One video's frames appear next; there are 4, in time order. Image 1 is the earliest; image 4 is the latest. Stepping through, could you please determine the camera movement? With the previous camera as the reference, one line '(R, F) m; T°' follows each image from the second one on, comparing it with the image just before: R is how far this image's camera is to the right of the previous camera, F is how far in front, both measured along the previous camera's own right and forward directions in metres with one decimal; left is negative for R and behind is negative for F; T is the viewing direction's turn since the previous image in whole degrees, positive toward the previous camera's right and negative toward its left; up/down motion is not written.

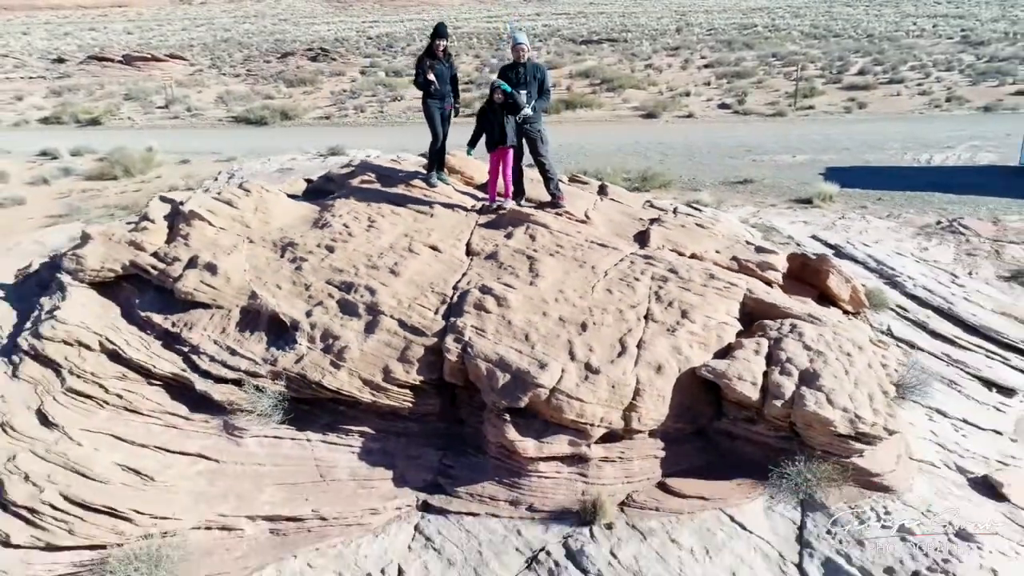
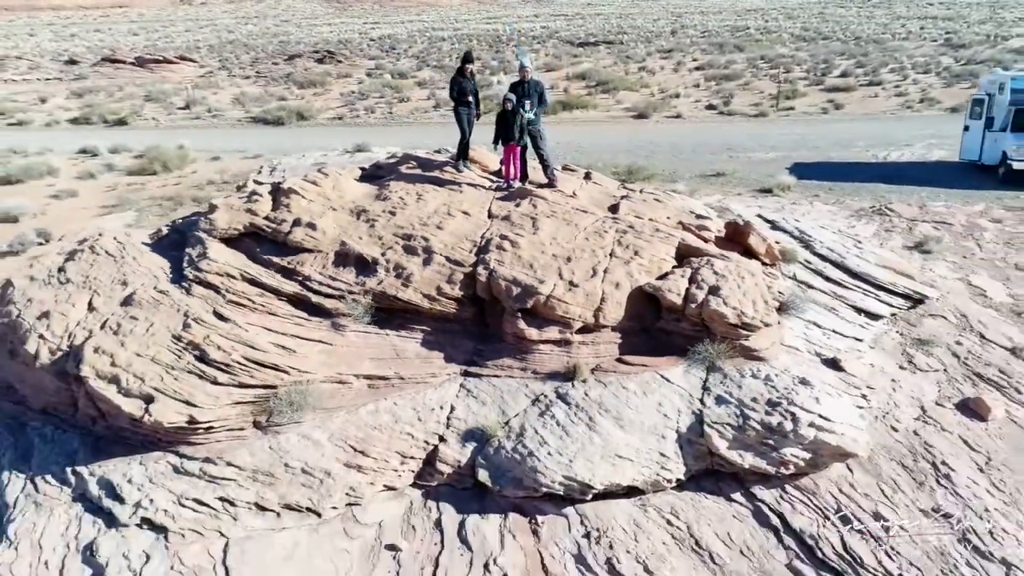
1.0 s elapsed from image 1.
(-0.1, -2.3) m; 0°
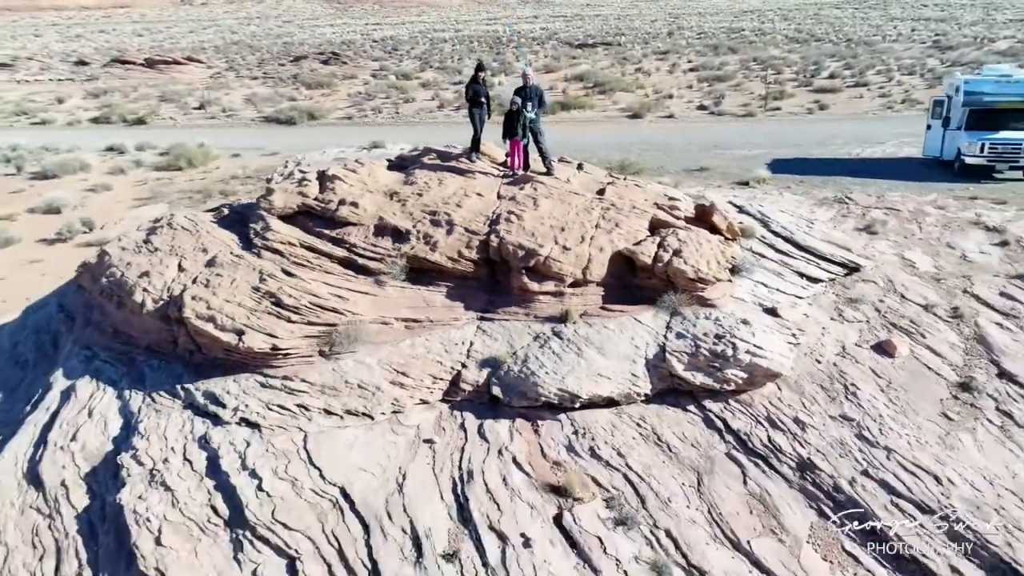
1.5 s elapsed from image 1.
(-0.1, -1.8) m; 0°
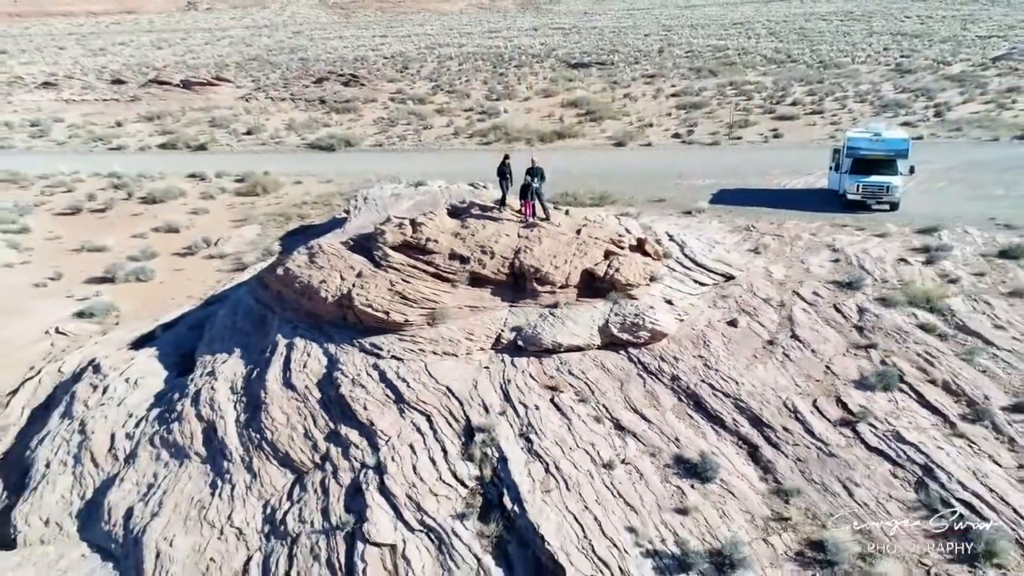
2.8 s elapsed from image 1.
(-0.4, -7.0) m; 0°
